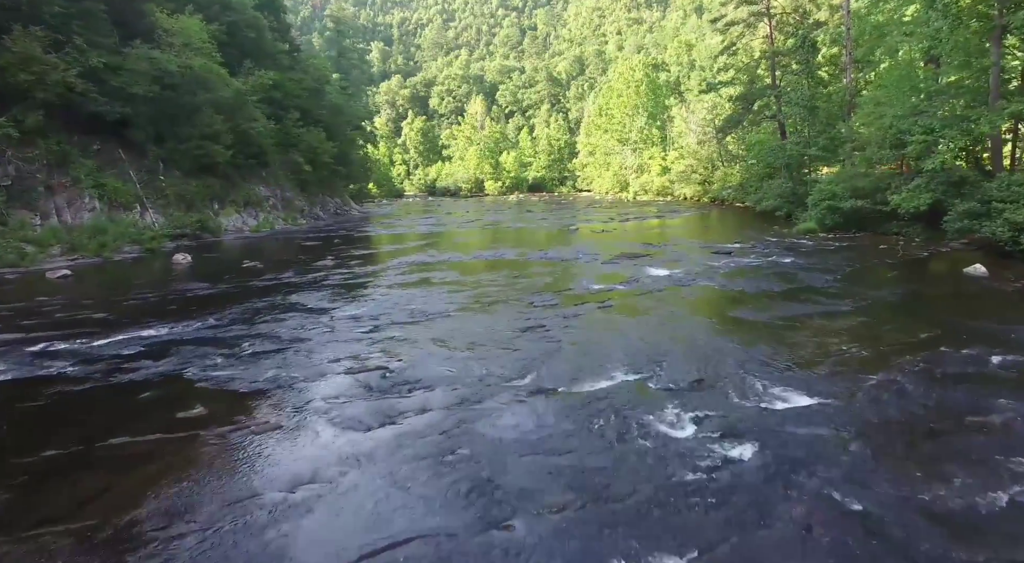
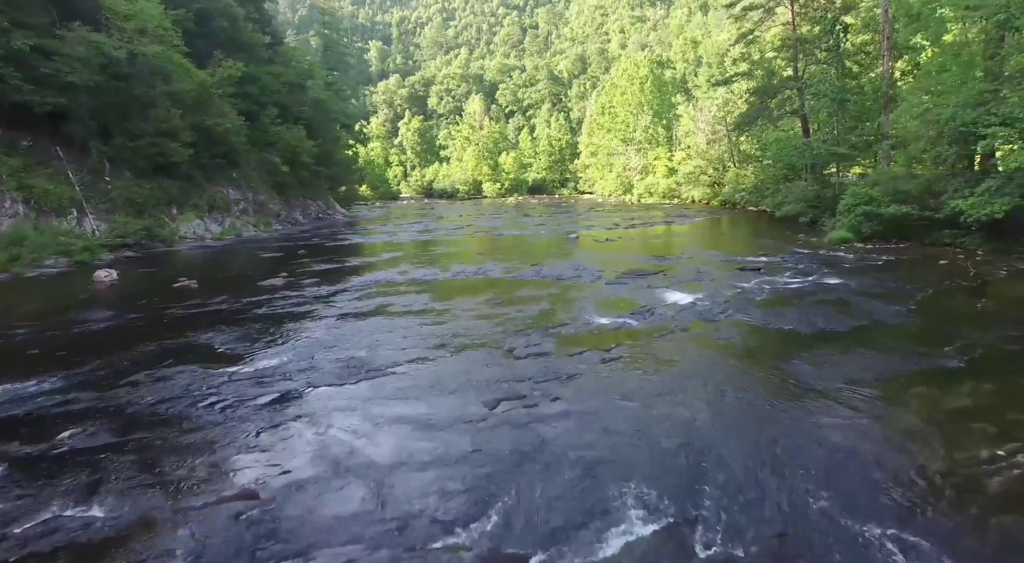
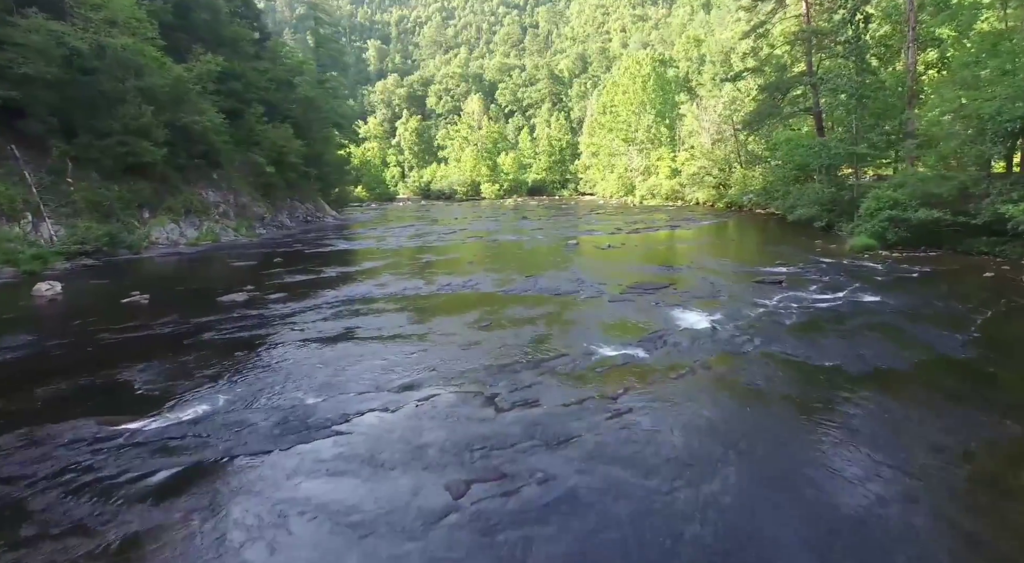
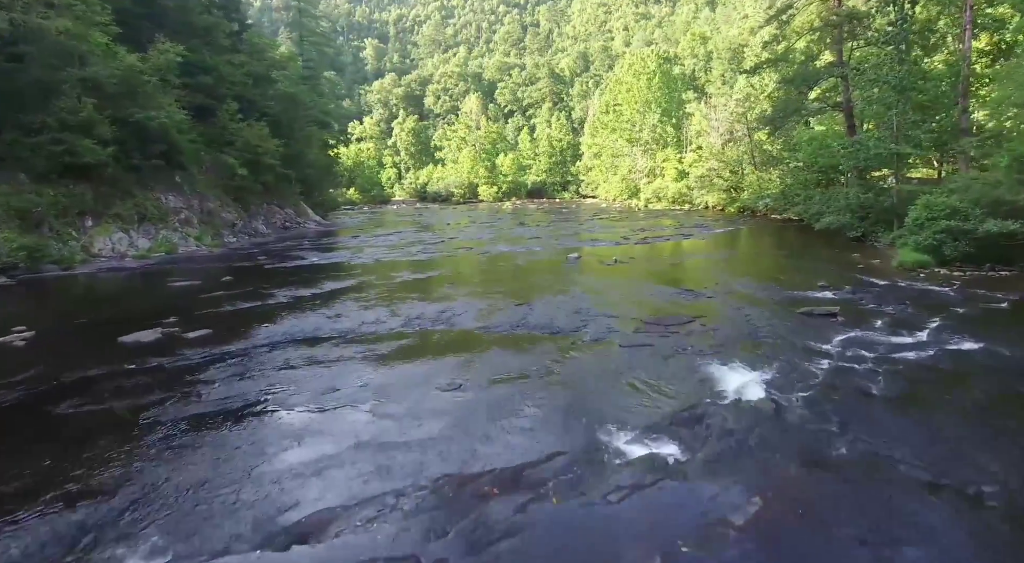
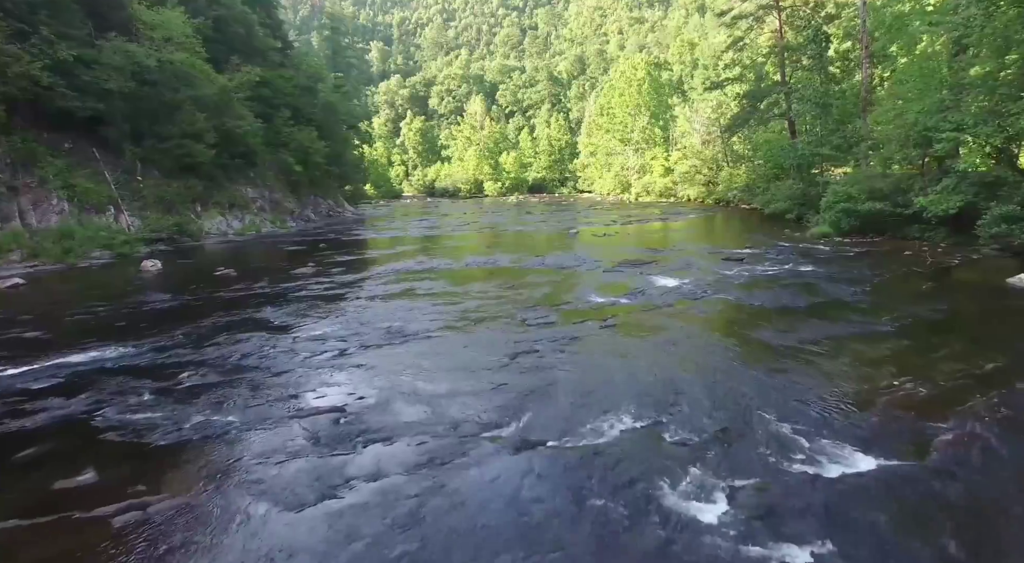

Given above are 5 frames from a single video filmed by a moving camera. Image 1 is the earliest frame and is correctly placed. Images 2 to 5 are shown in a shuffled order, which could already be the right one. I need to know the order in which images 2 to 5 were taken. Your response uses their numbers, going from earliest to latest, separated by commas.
5, 2, 3, 4
